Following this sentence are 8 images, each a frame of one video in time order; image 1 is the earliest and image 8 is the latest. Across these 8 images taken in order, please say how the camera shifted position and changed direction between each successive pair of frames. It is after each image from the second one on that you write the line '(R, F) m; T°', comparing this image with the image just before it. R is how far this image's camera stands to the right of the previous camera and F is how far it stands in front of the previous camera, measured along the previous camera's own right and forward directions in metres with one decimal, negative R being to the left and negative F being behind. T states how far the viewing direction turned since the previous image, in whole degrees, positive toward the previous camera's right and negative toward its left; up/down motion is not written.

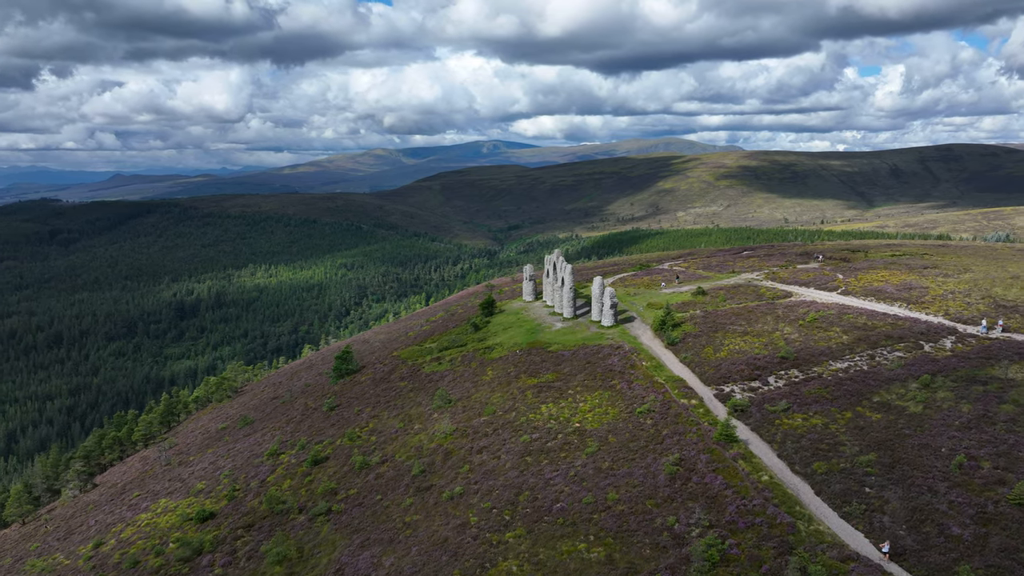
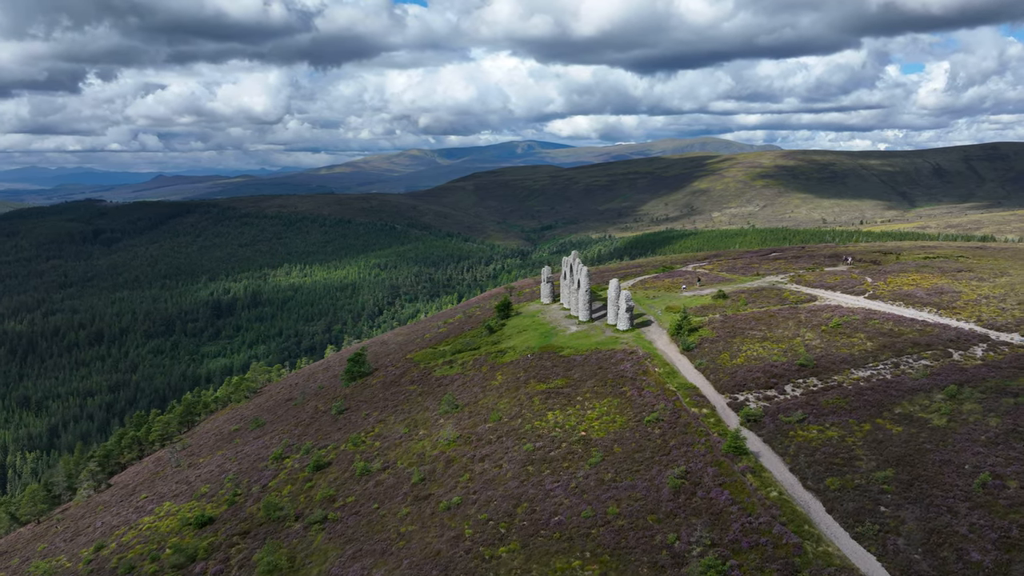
(+1.4, +0.9) m; -2°
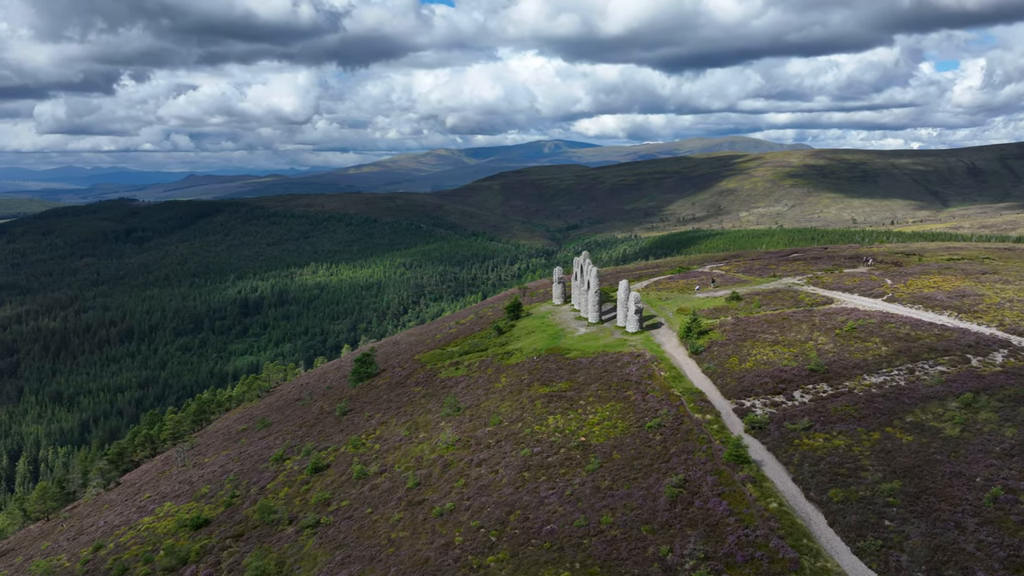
(+1.2, +0.6) m; -2°
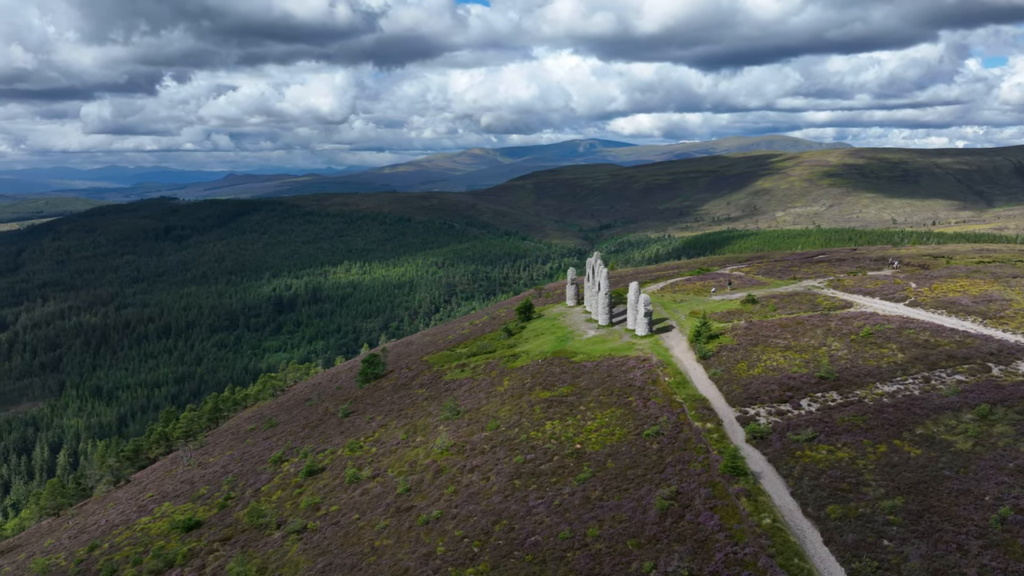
(+1.8, +0.6) m; -2°
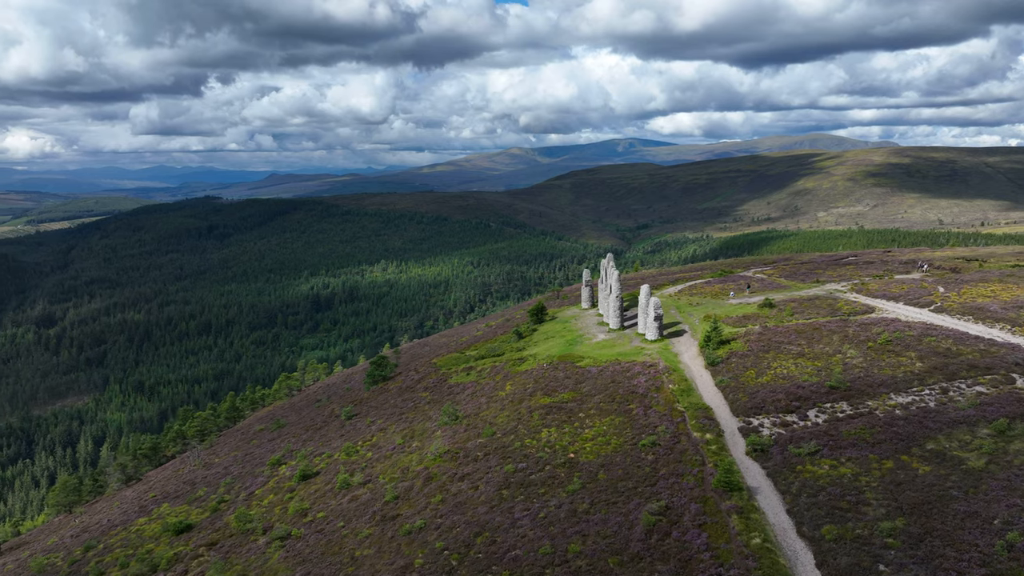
(+2.0, +0.7) m; -2°
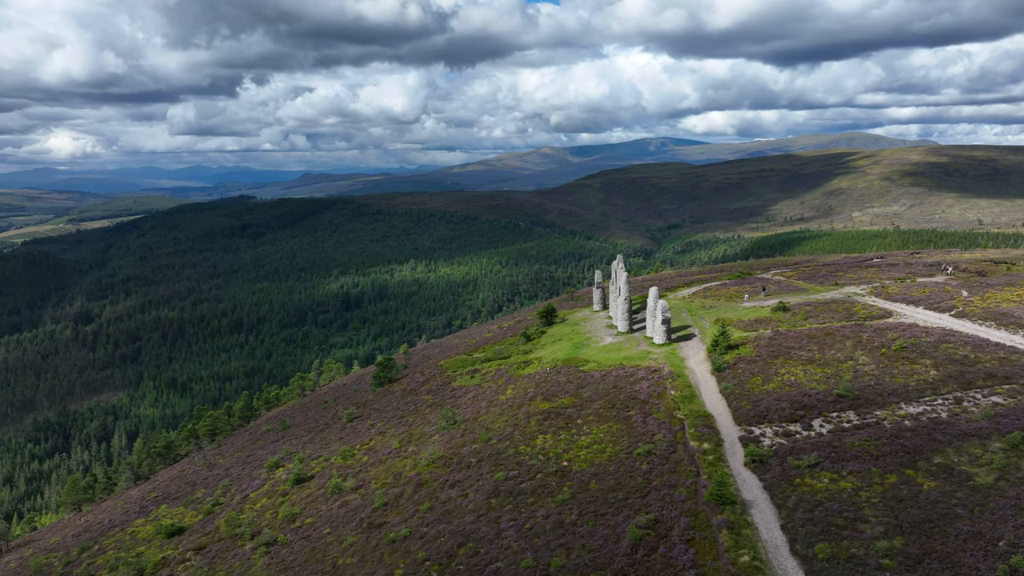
(+1.7, +0.6) m; -2°
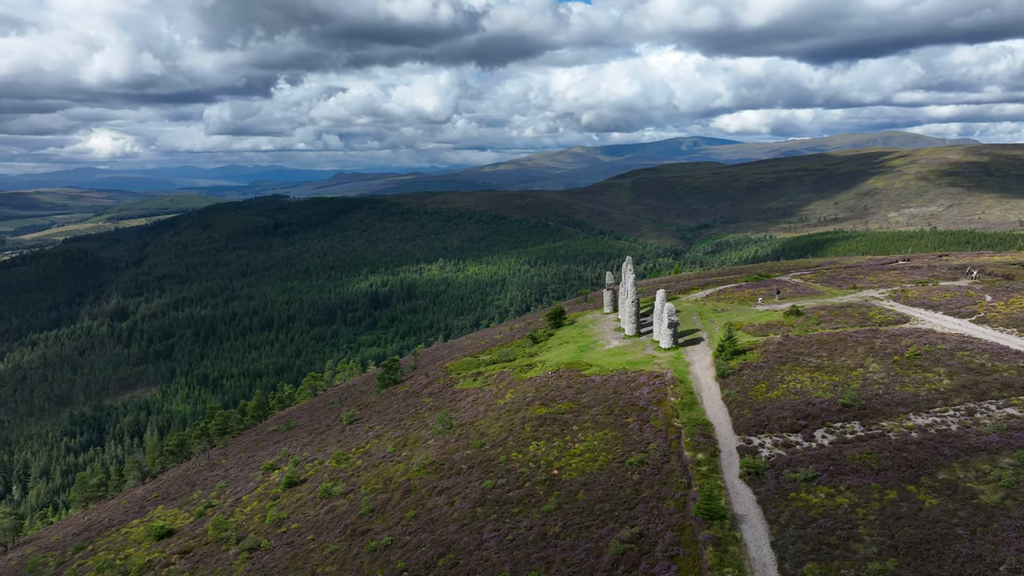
(+1.8, +0.6) m; -2°
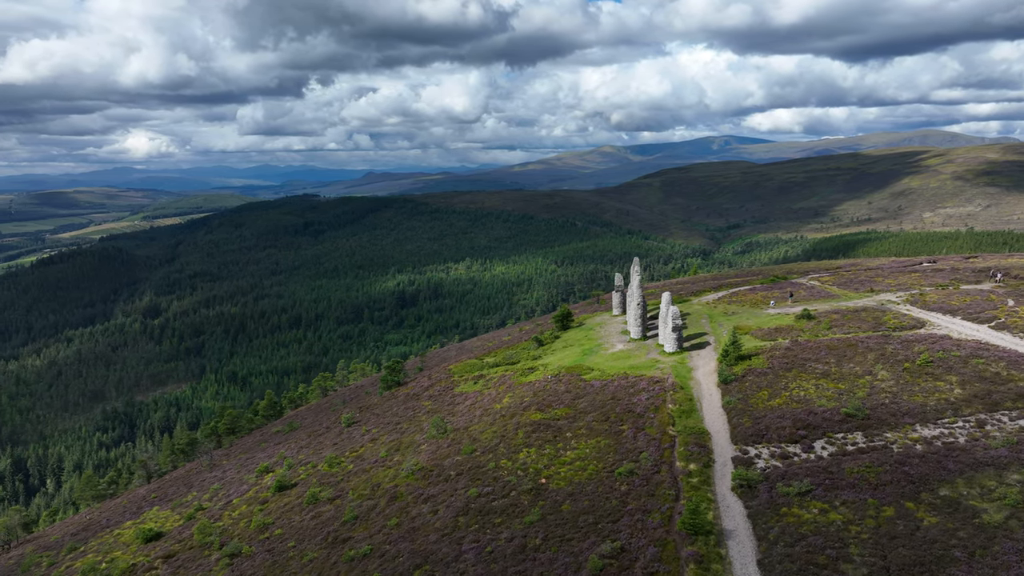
(+1.8, +0.6) m; -2°
